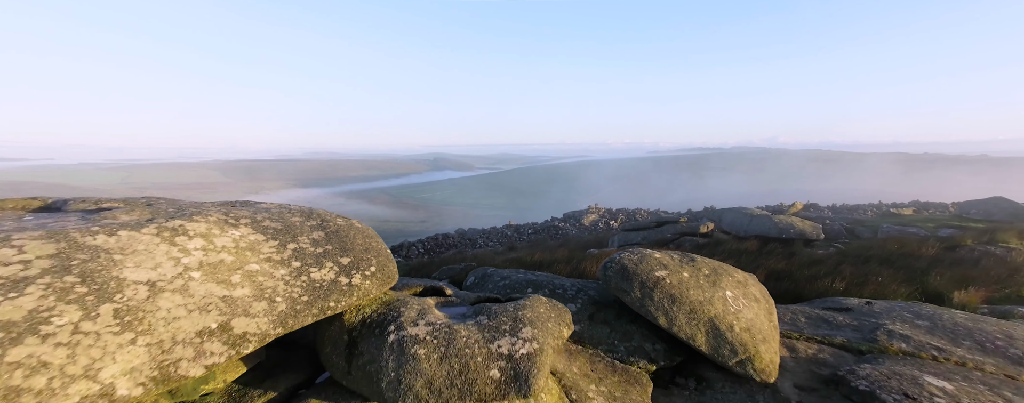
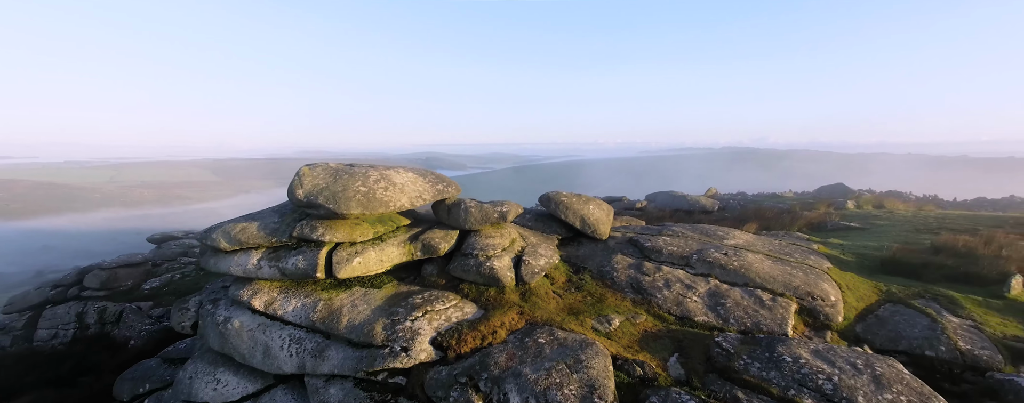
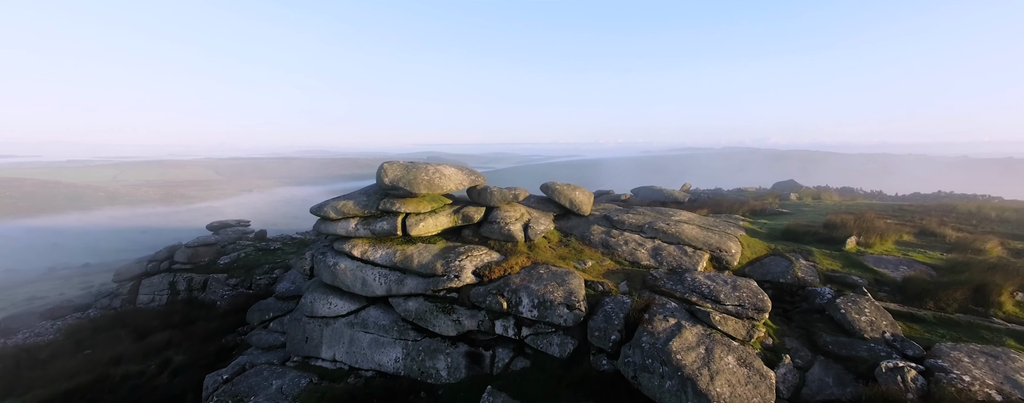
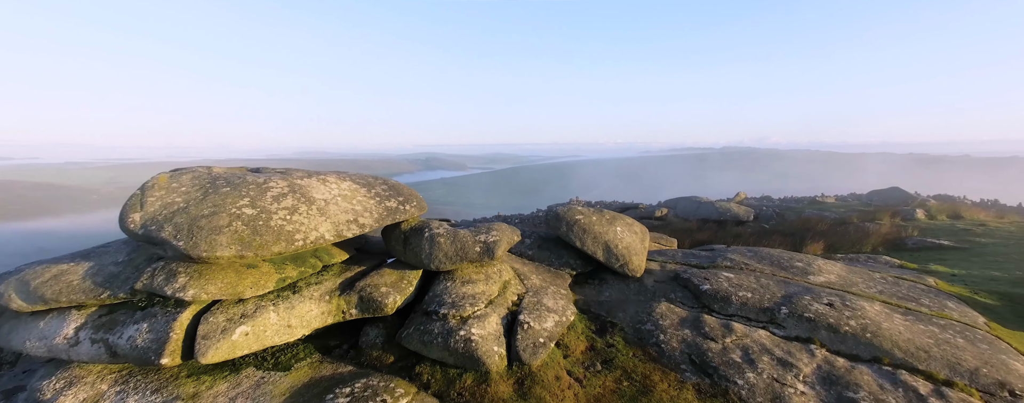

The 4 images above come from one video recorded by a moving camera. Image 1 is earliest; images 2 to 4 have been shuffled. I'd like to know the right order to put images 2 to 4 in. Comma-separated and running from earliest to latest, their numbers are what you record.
4, 2, 3
